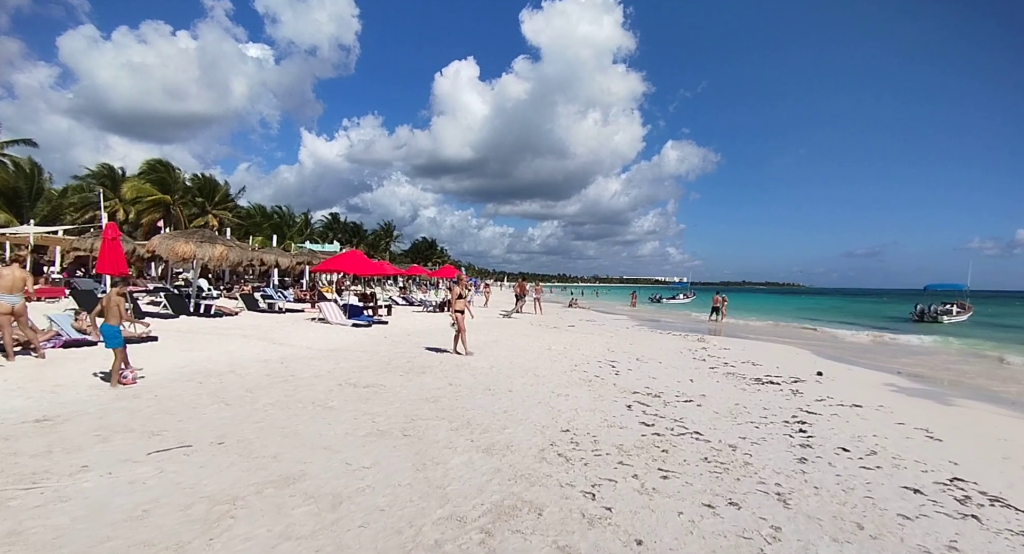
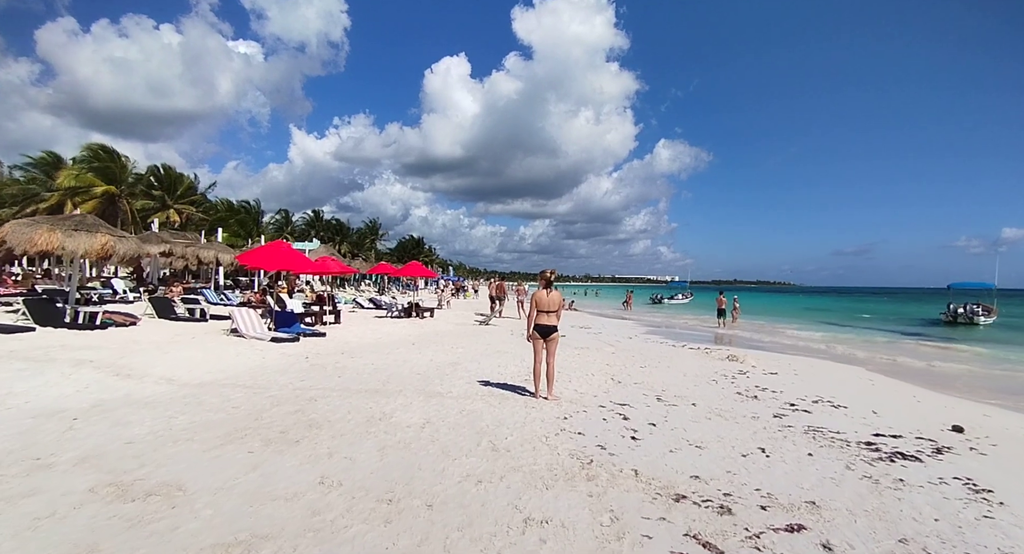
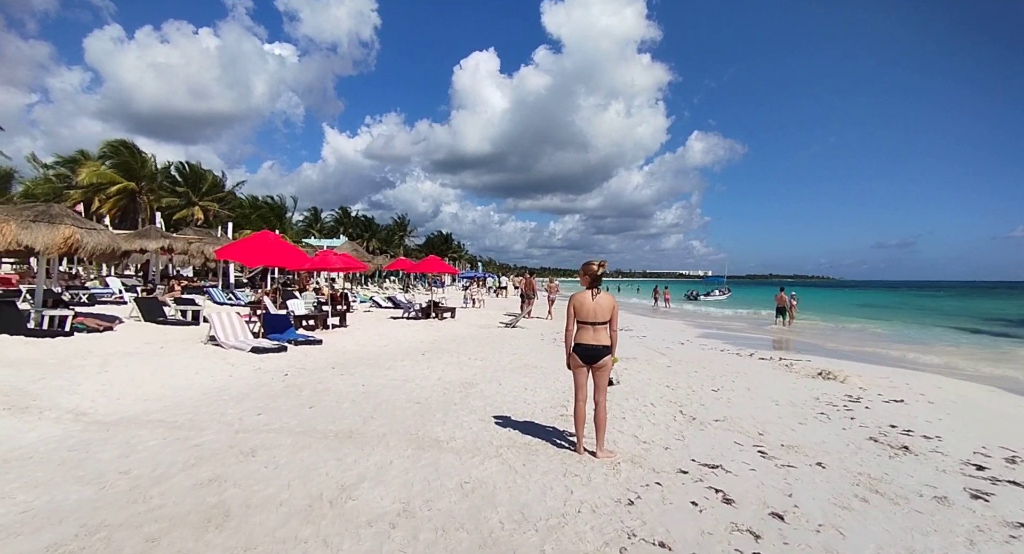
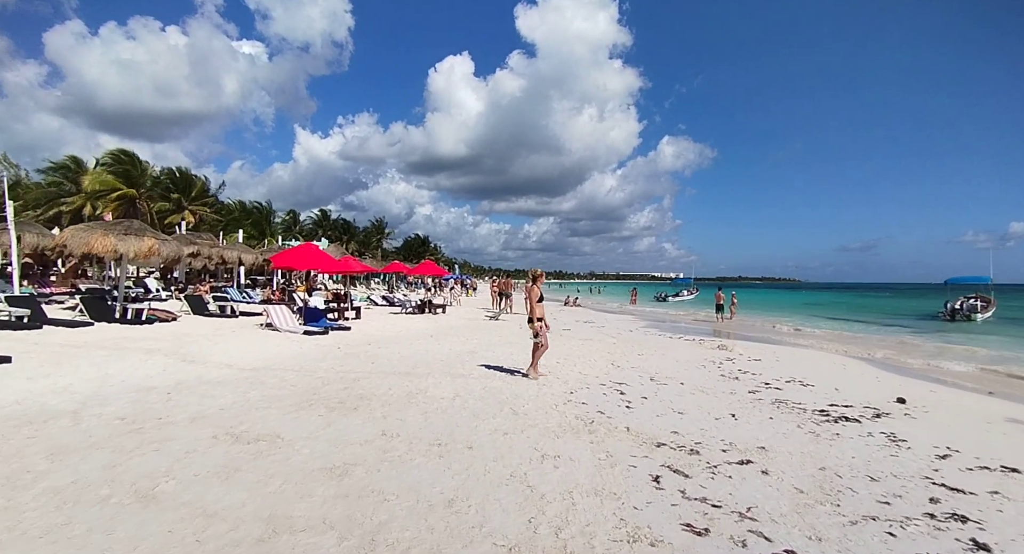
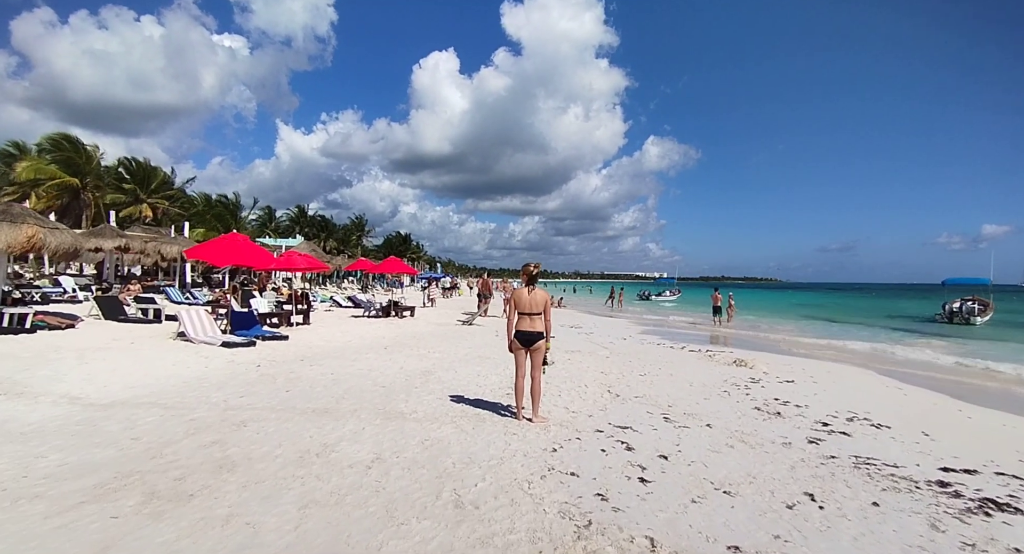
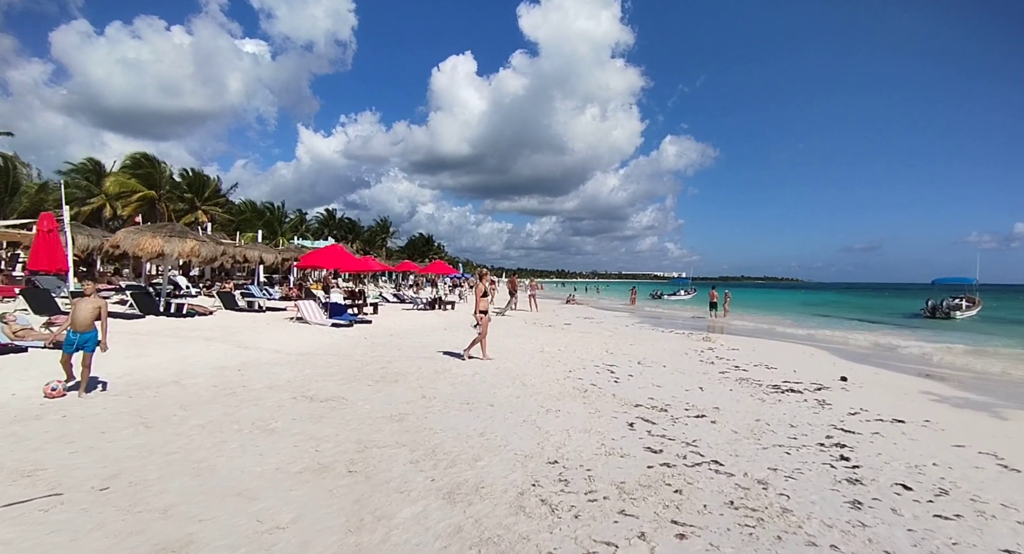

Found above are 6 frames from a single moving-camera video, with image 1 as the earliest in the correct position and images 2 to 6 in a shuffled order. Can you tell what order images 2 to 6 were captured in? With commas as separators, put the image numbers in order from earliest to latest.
6, 4, 2, 5, 3
